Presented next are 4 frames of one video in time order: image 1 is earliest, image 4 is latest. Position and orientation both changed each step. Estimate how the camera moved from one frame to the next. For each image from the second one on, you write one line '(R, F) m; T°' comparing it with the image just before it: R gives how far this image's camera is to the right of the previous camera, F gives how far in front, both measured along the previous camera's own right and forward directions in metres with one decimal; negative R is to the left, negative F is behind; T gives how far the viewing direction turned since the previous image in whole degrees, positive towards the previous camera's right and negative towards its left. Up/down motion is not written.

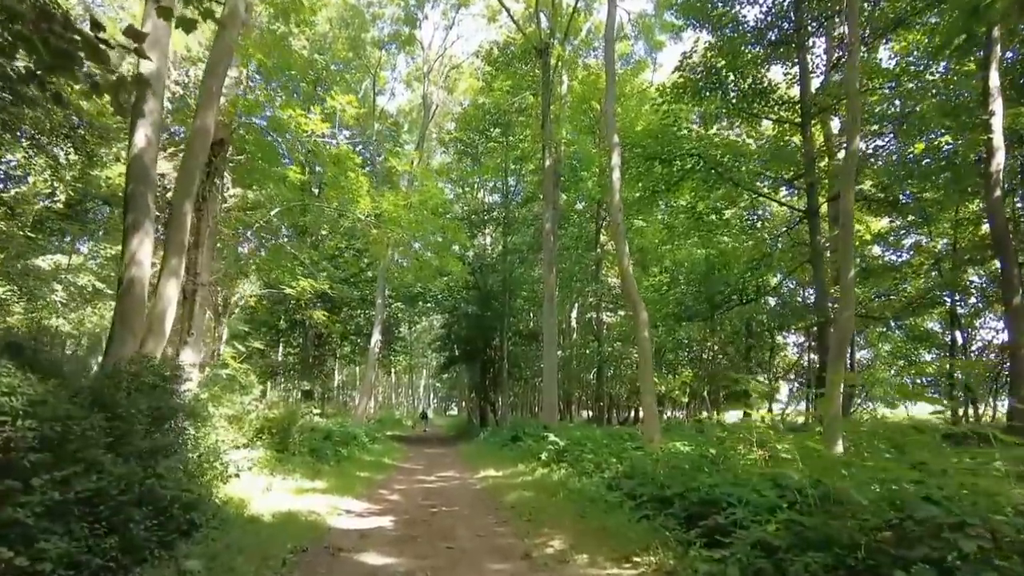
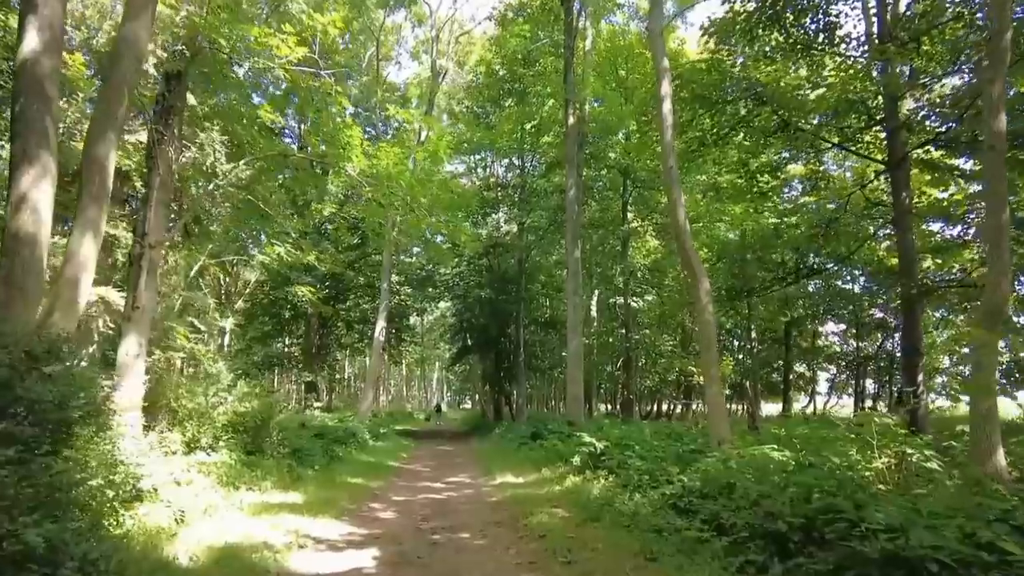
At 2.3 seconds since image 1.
(-0.1, +2.2) m; -1°
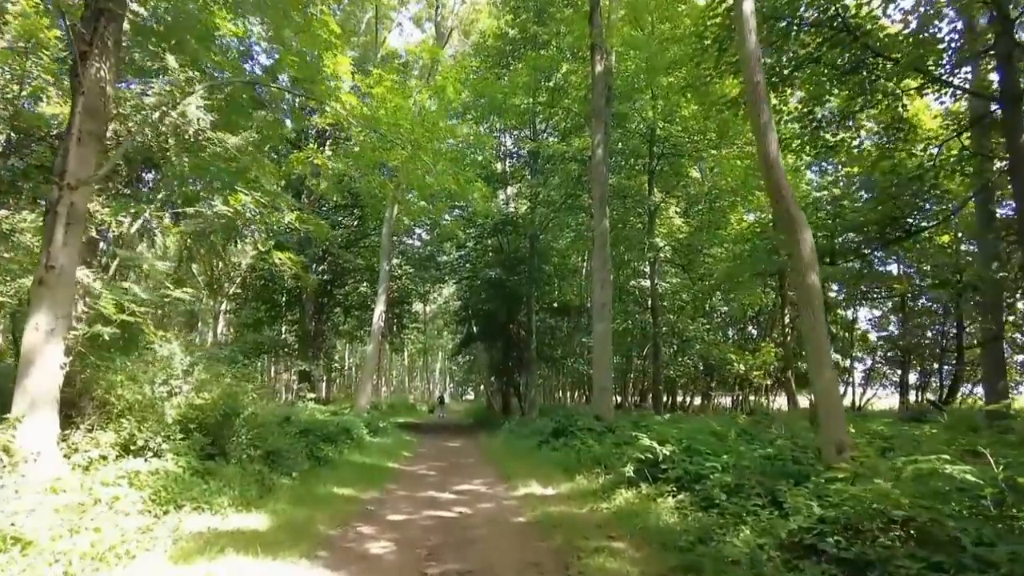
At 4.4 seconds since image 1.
(-0.3, +2.1) m; 0°
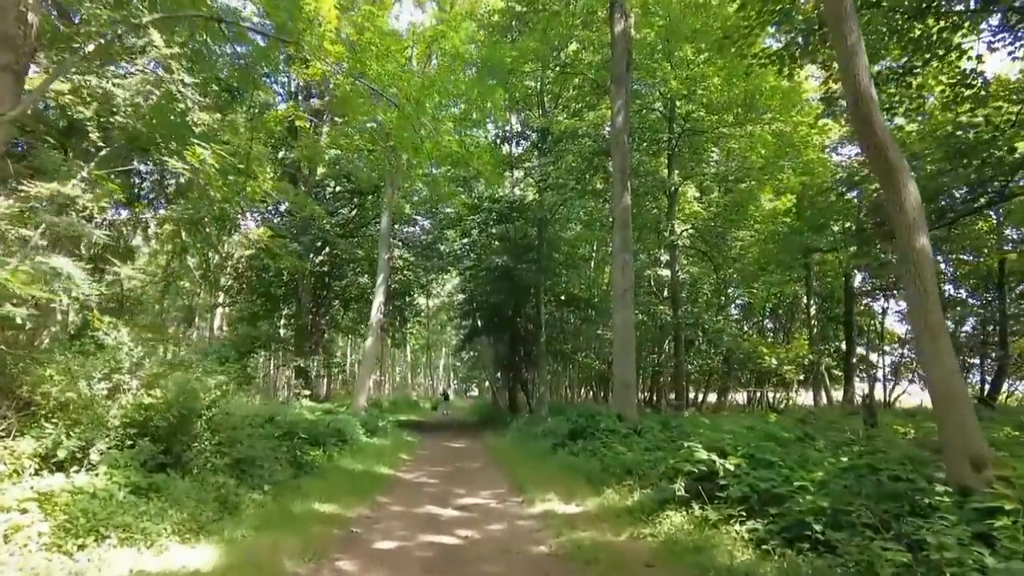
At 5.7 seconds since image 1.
(-0.1, +1.4) m; 0°
